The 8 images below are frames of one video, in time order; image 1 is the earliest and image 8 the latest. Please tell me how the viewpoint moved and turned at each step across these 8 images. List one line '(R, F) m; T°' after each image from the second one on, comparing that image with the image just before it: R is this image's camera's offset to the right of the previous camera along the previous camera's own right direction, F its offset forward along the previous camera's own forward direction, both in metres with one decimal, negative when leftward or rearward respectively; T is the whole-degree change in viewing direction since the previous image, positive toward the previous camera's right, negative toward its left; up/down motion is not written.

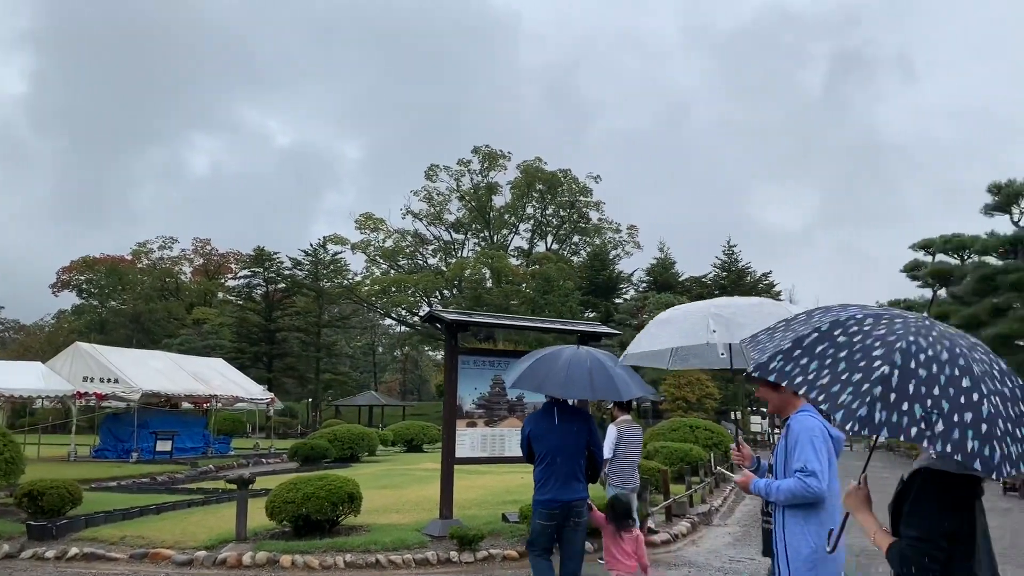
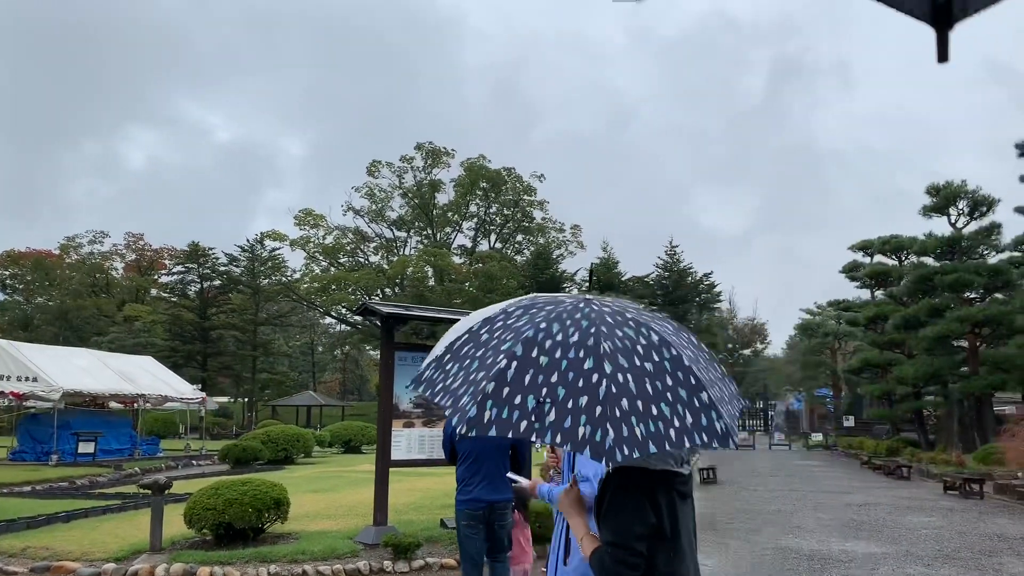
(0.0, +0.4) m; +4°
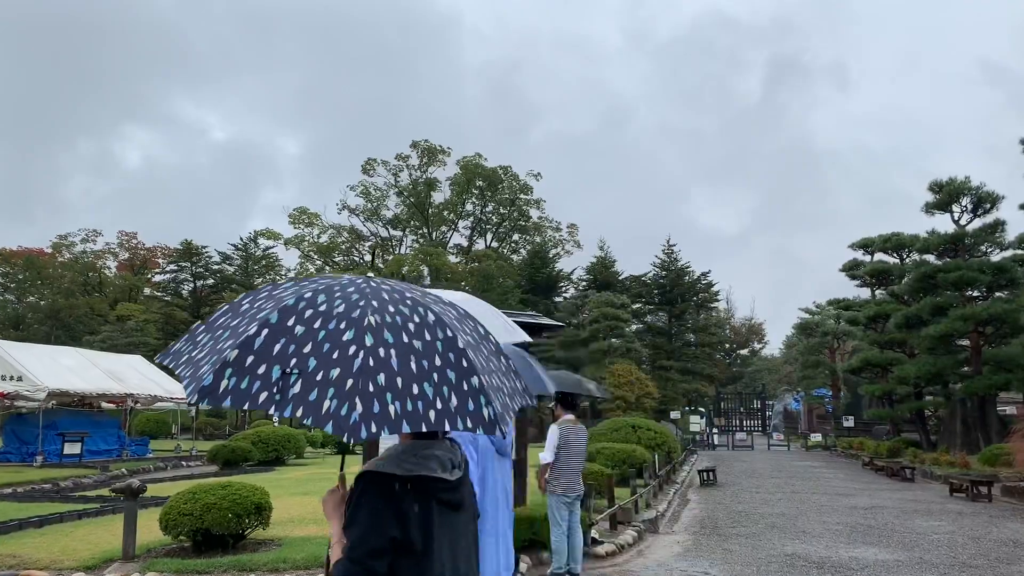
(0.0, +0.4) m; 0°
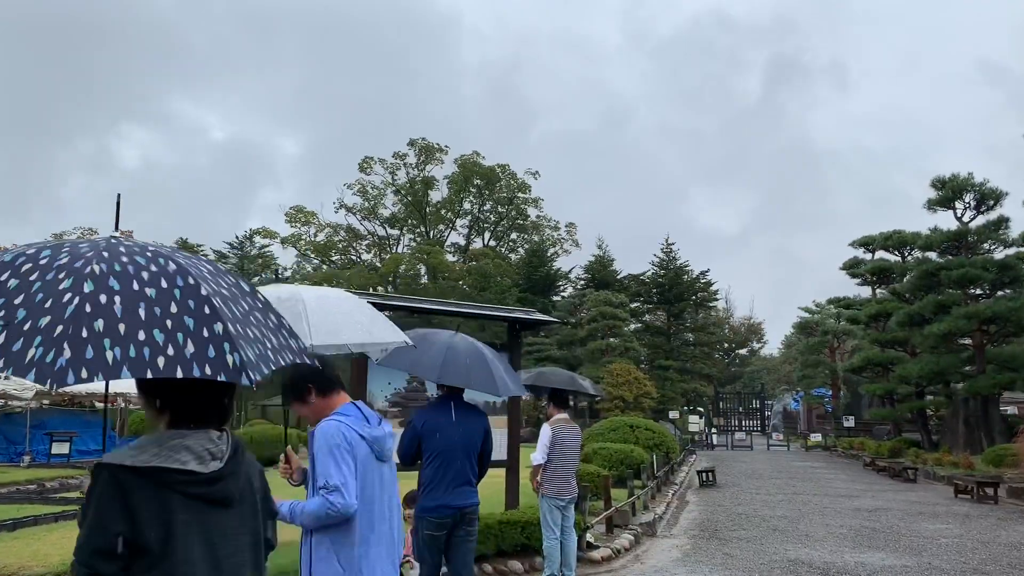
(+0.1, +0.3) m; 0°
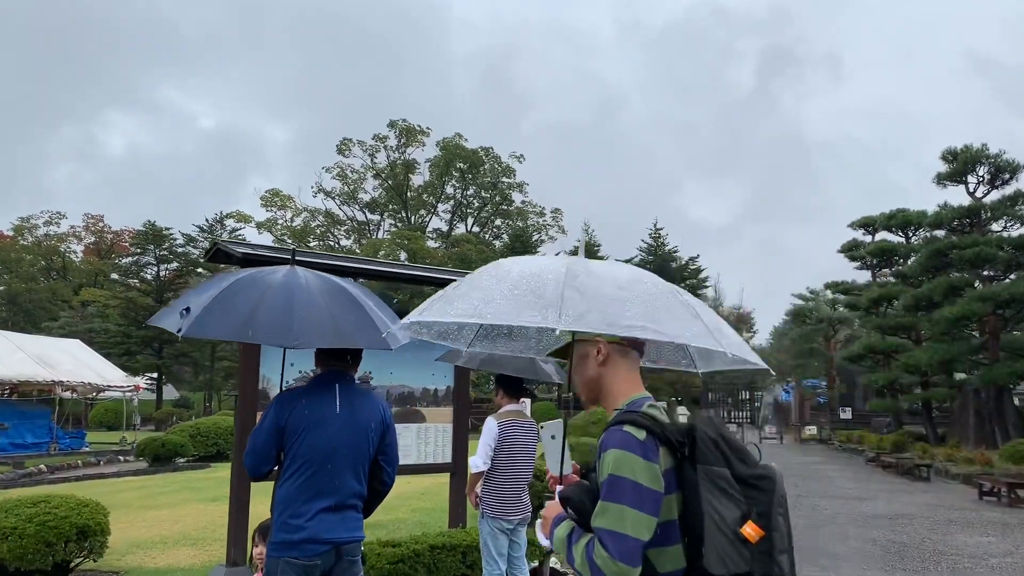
(+0.4, +1.8) m; +1°
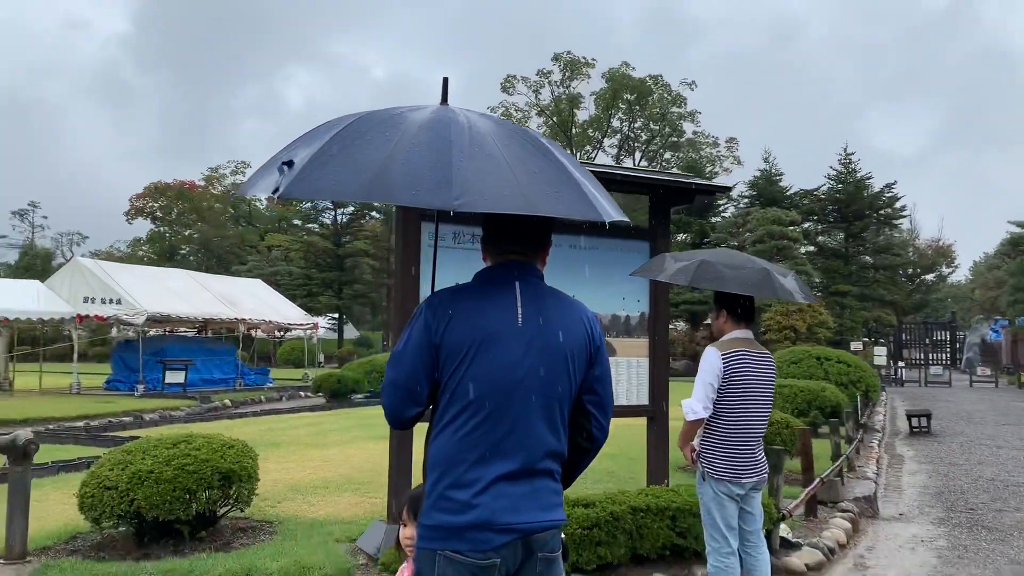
(-0.3, +1.3) m; -12°
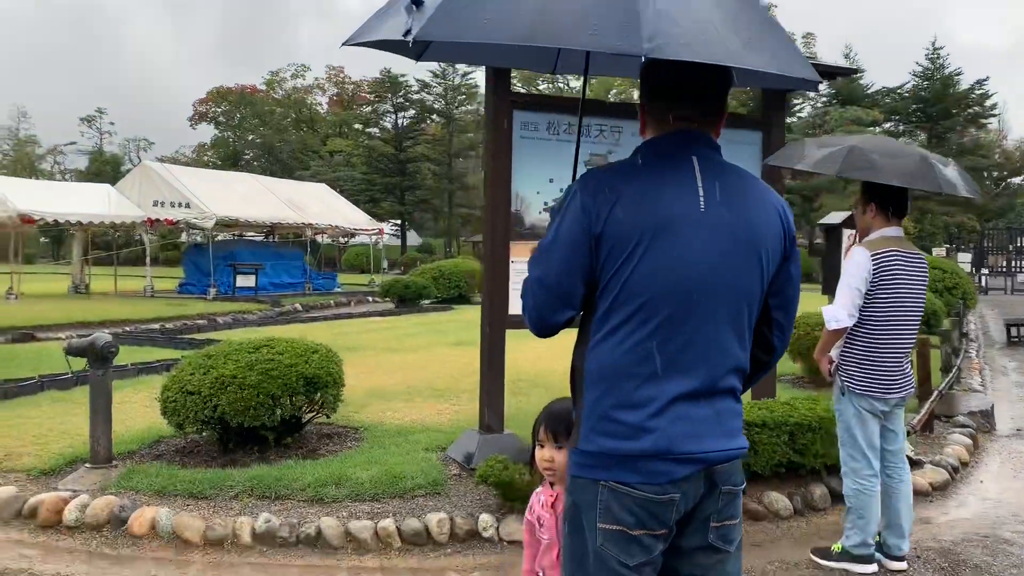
(-0.2, +0.4) m; -4°
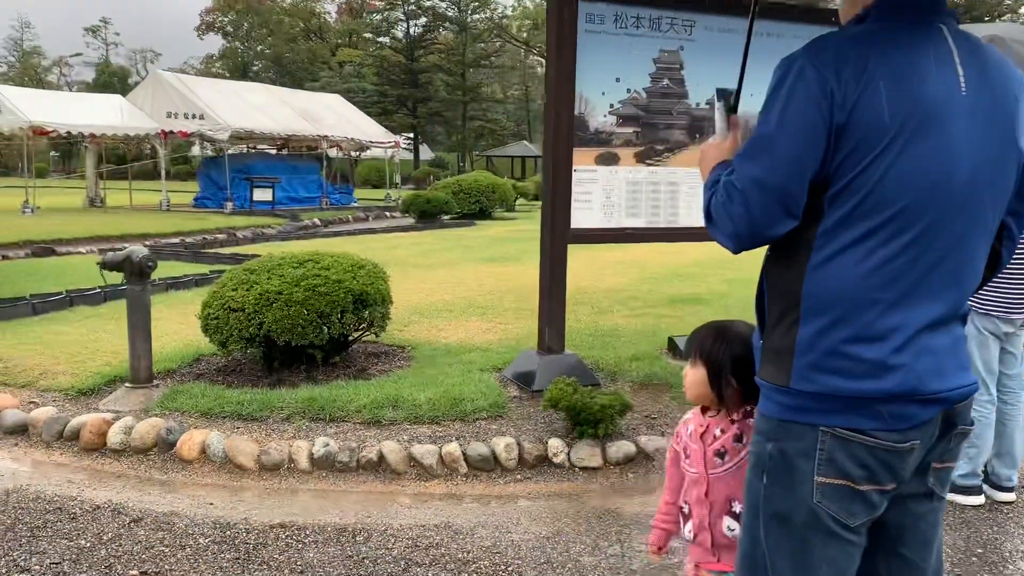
(-0.3, +0.3) m; -1°
